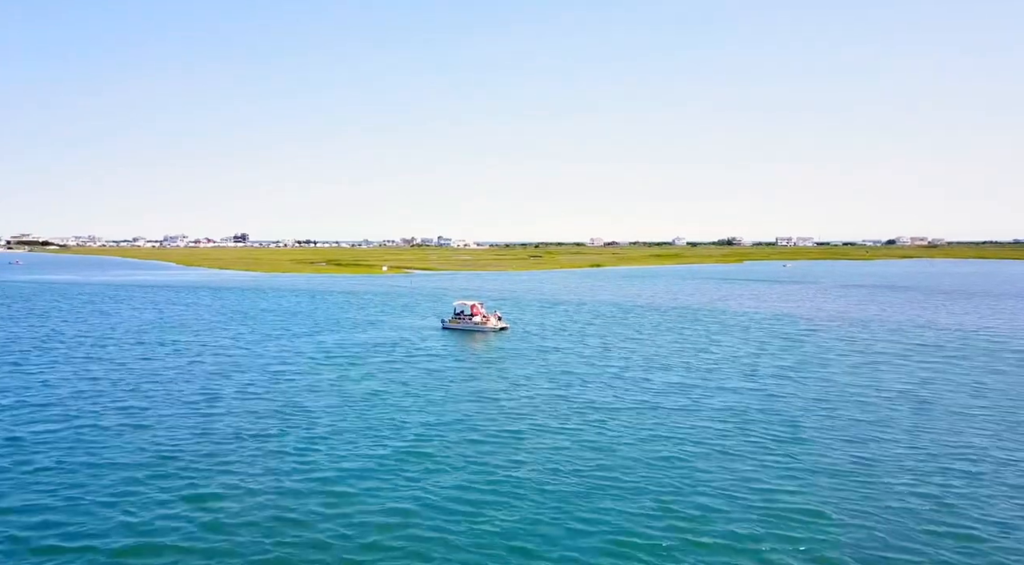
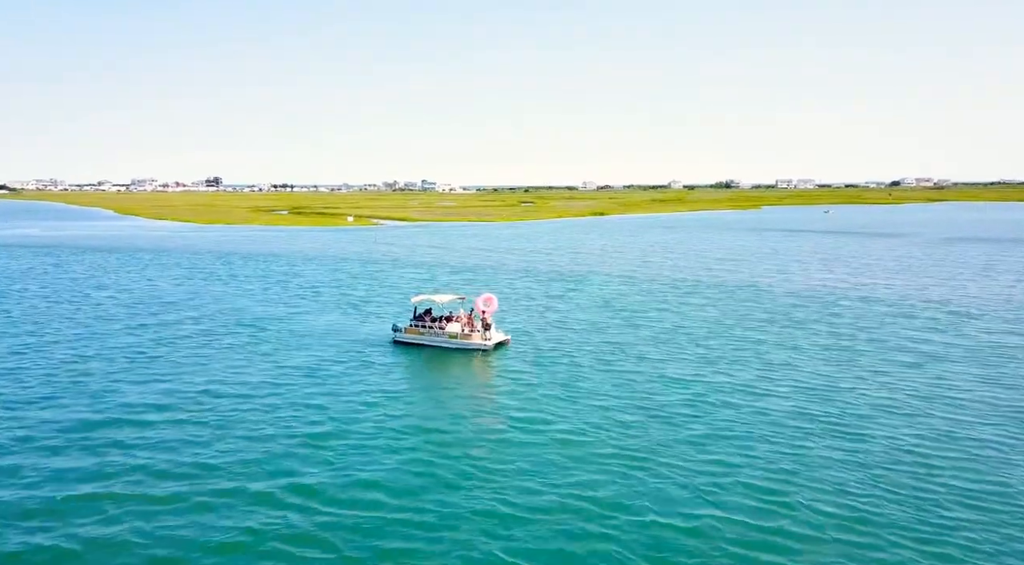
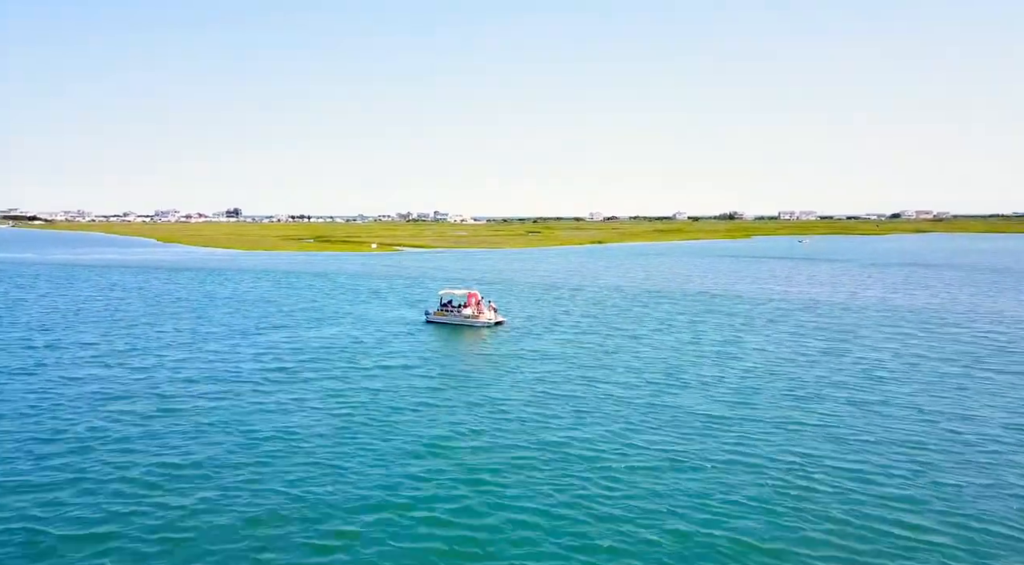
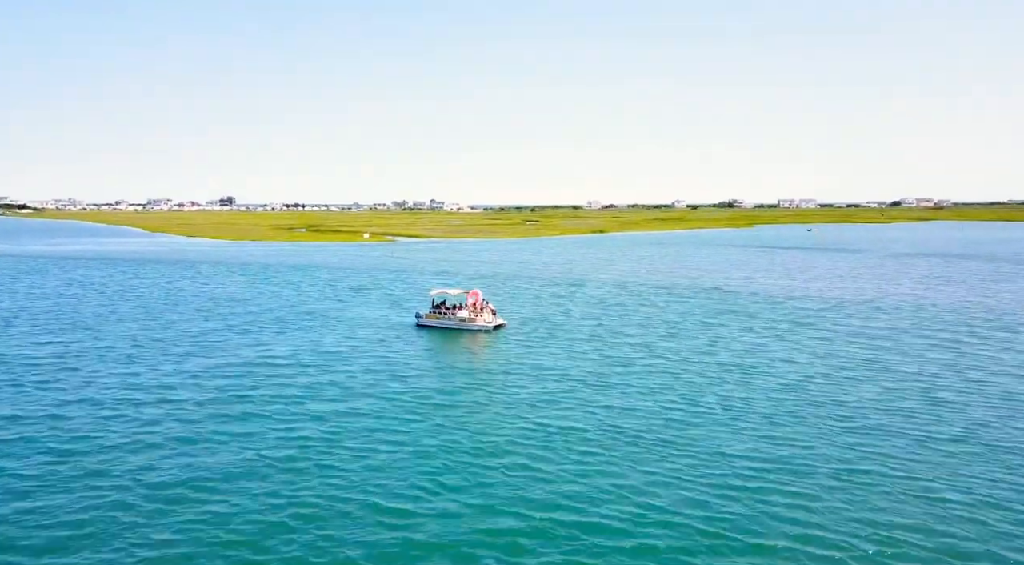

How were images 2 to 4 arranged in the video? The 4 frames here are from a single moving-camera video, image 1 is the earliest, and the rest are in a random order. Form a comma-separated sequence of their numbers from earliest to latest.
3, 4, 2
